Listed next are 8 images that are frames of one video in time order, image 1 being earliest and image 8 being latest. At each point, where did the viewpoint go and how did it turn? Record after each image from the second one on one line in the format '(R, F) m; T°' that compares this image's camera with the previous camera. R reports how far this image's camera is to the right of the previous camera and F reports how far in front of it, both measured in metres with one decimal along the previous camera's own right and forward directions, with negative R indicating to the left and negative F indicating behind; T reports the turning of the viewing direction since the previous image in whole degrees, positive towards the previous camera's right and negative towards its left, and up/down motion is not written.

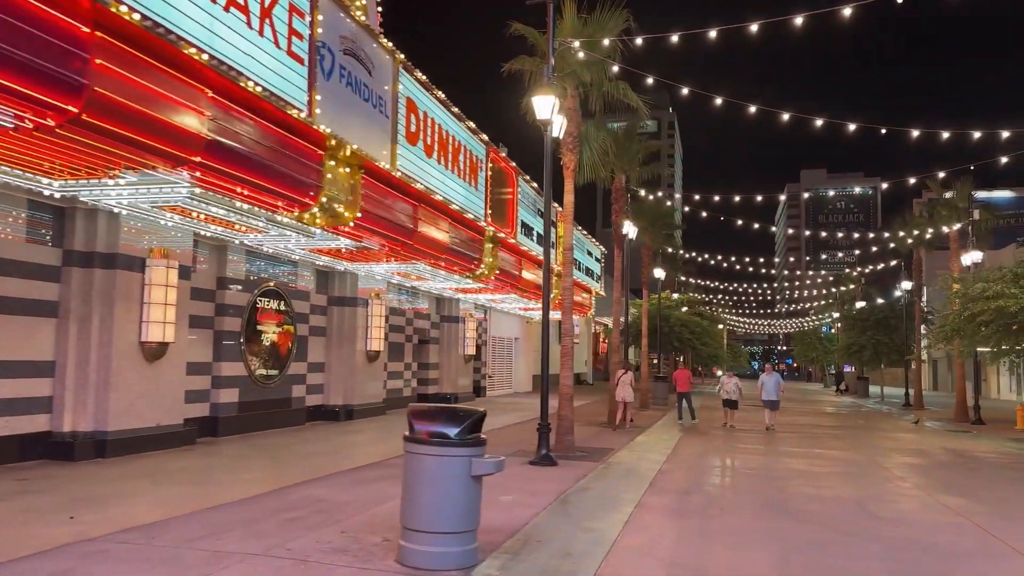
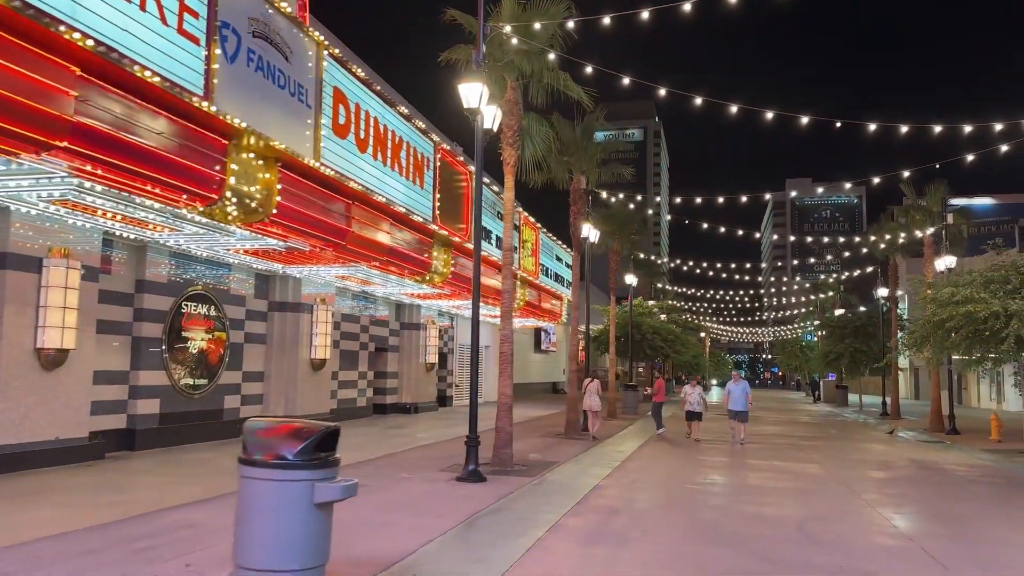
(+0.9, +0.9) m; +1°
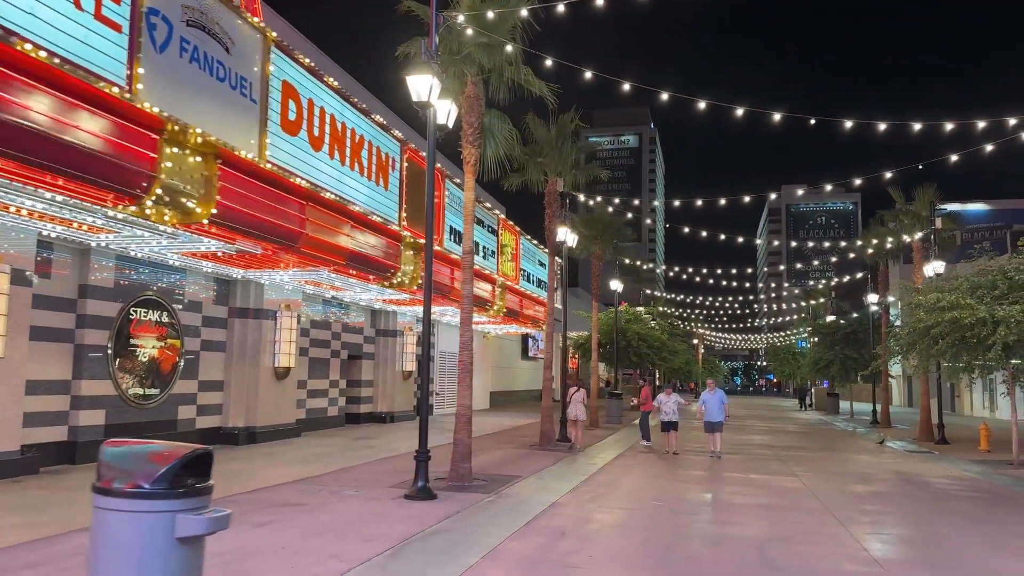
(+0.6, +0.7) m; 0°
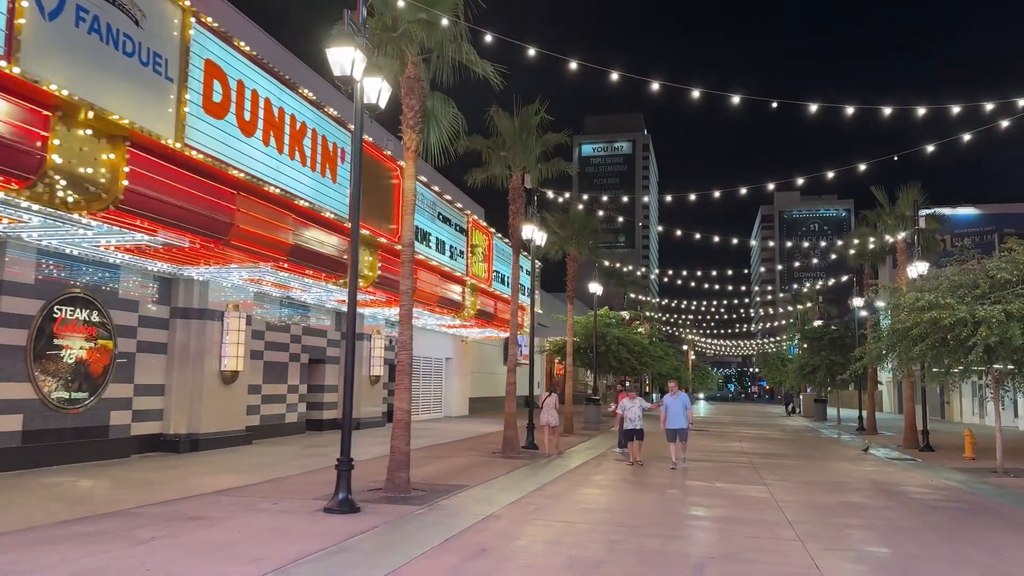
(+0.8, +0.9) m; 0°
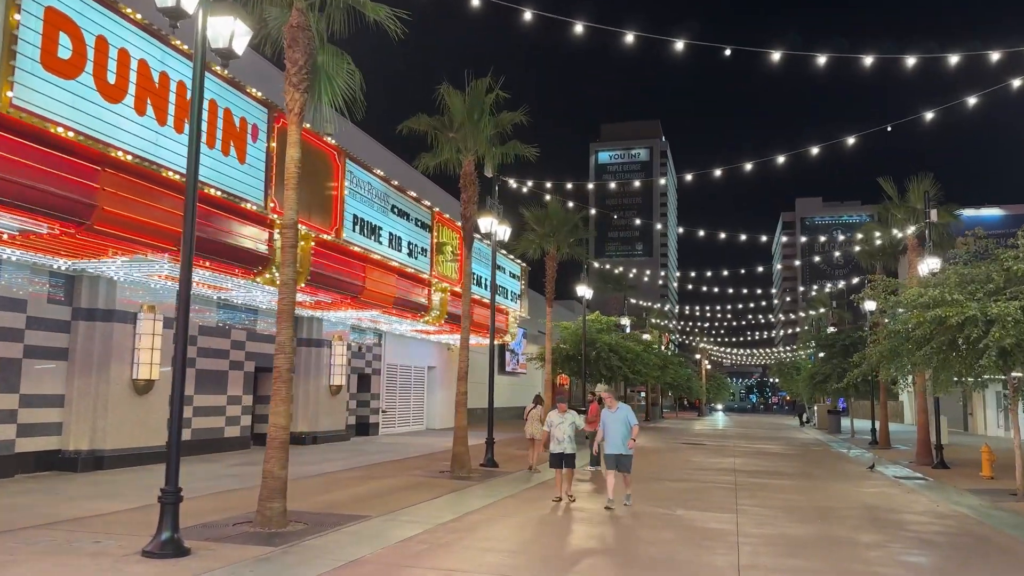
(+1.4, +2.1) m; -2°
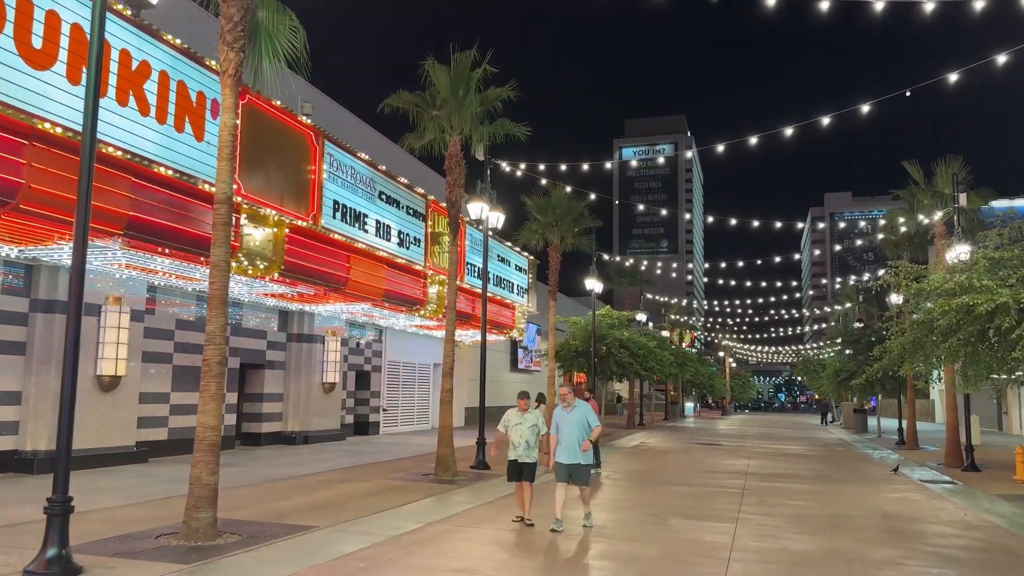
(+0.7, +1.2) m; -2°
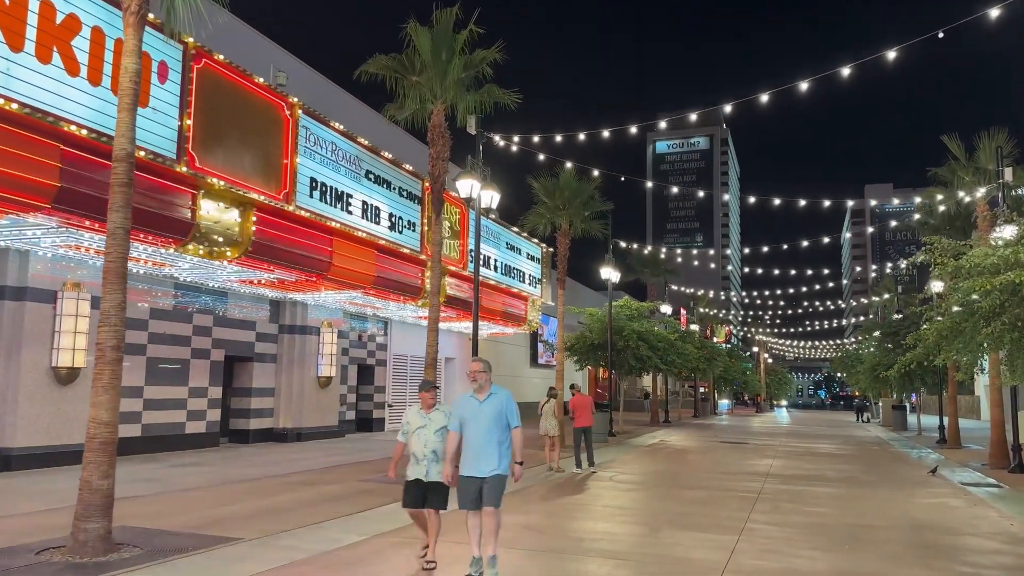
(+0.8, +1.4) m; -2°
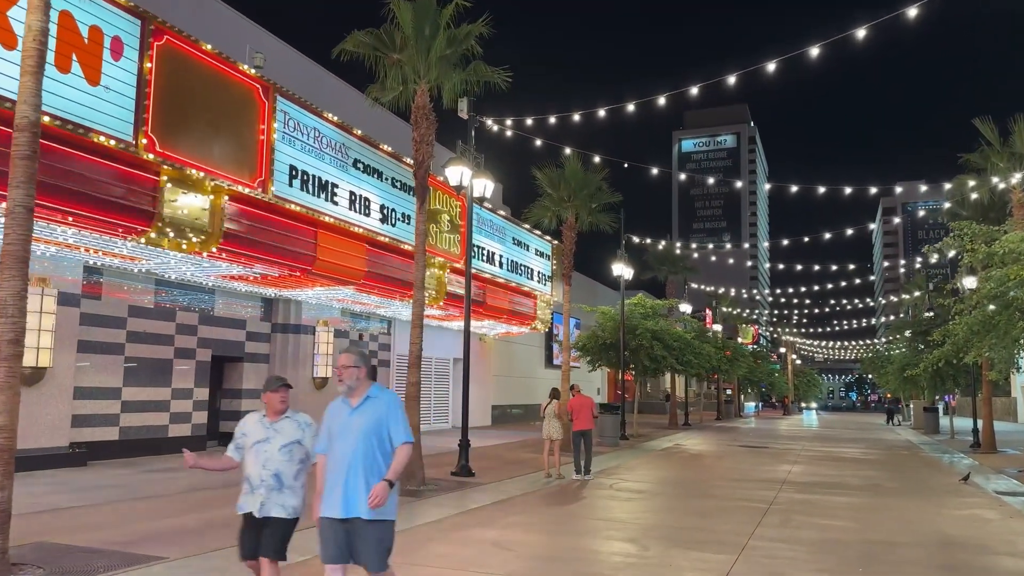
(+0.6, +1.0) m; -2°
